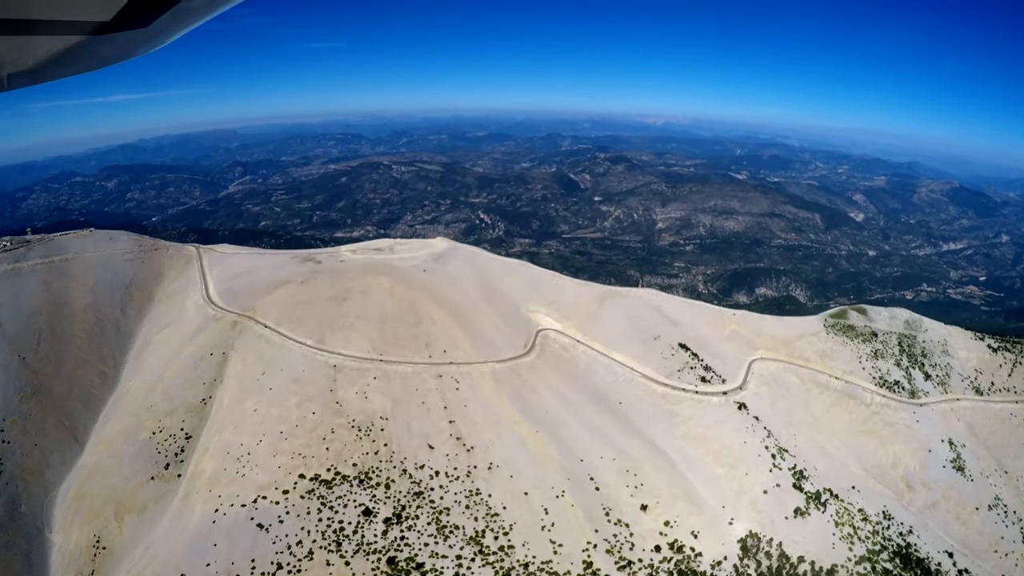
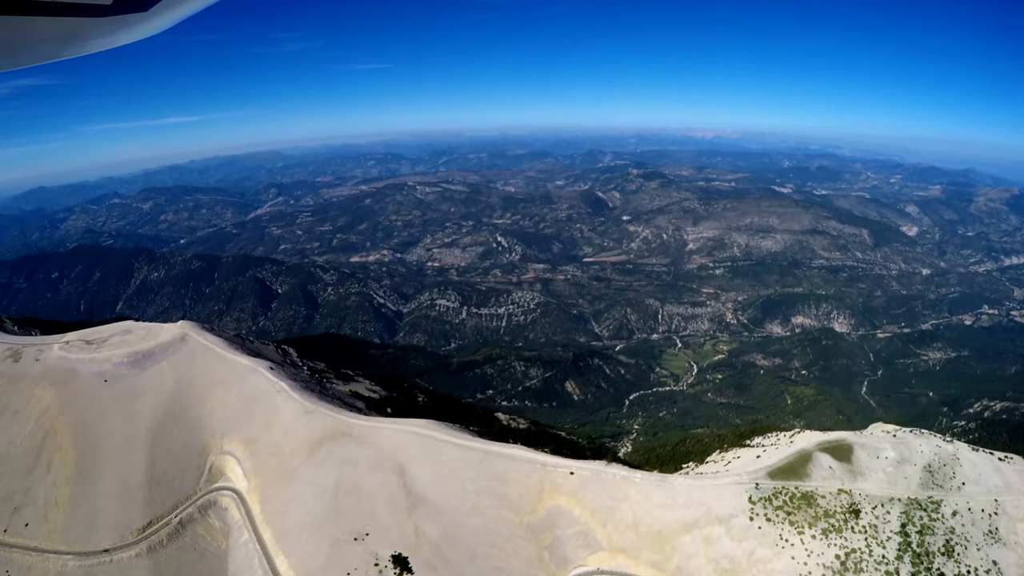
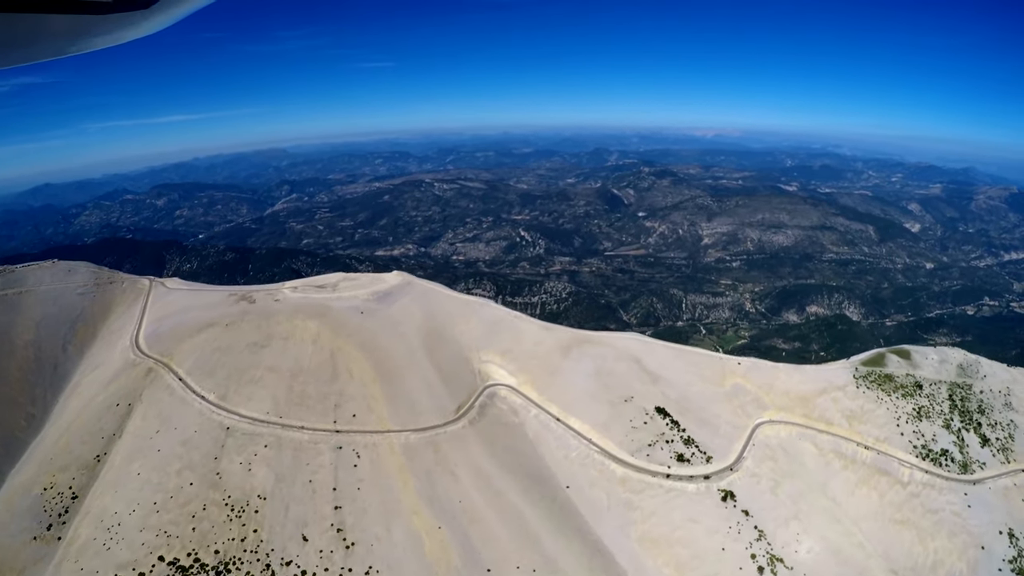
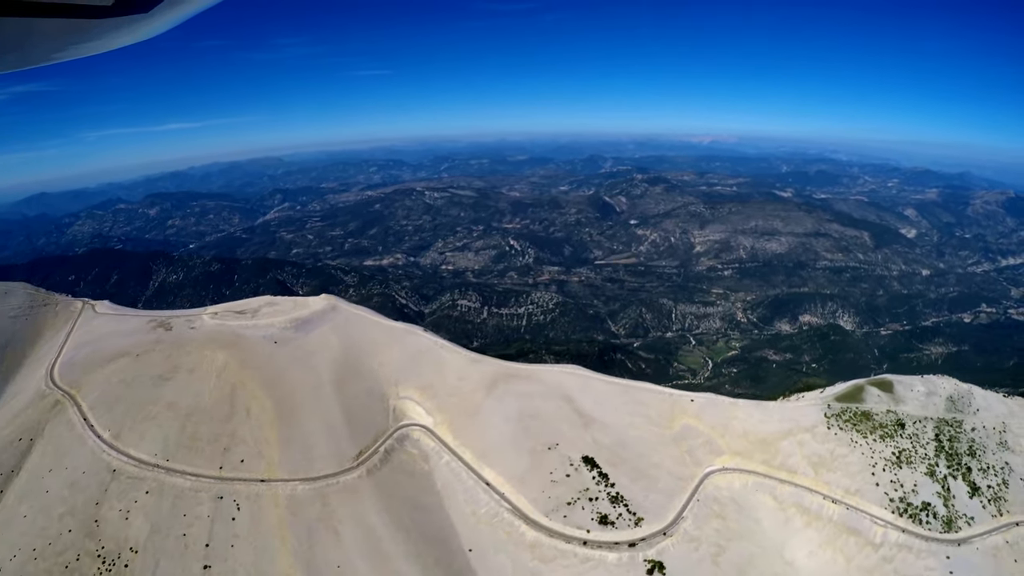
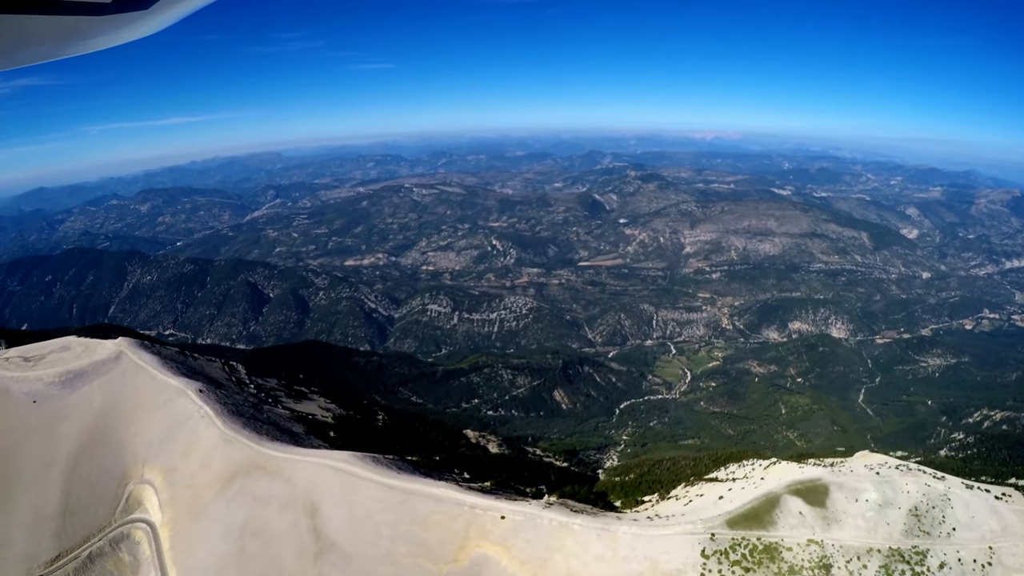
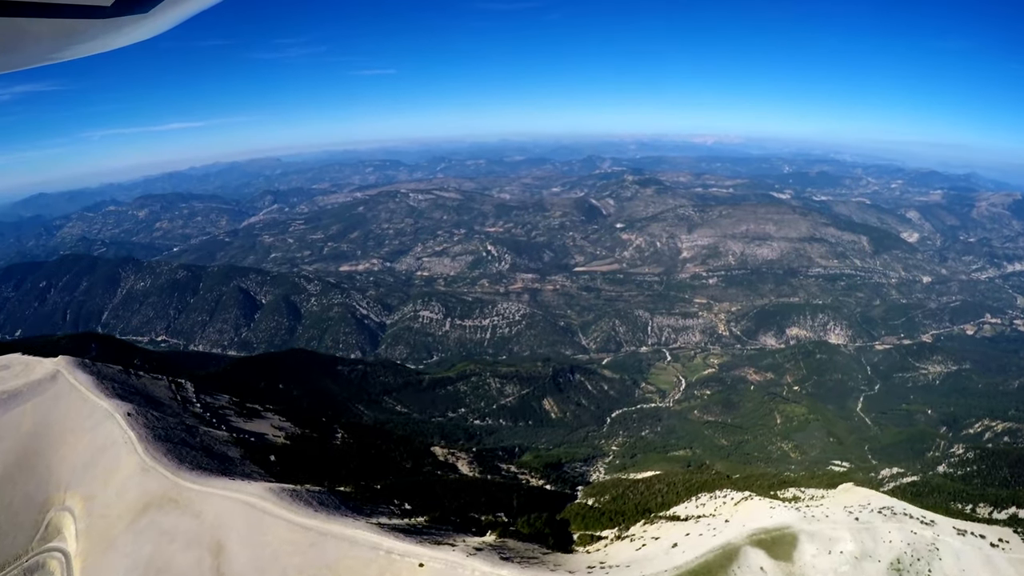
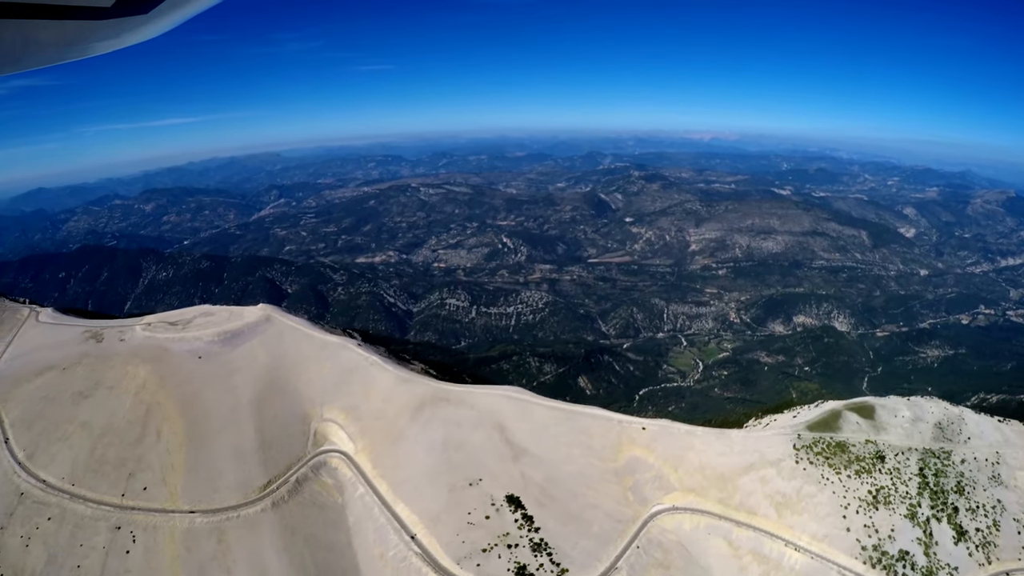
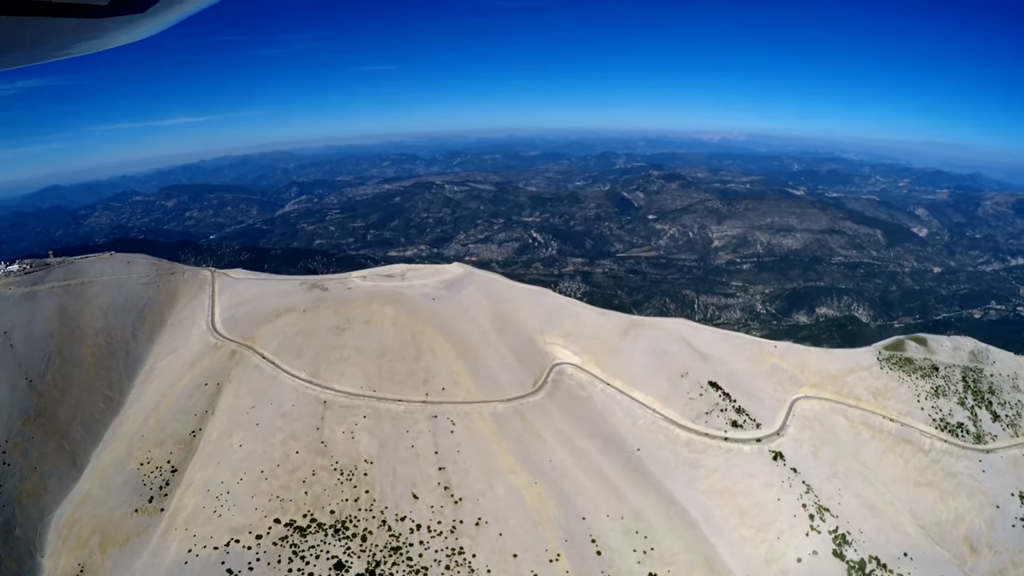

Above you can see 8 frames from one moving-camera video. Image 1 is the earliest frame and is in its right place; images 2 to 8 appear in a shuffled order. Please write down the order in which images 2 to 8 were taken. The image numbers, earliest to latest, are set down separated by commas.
8, 3, 4, 7, 2, 5, 6
